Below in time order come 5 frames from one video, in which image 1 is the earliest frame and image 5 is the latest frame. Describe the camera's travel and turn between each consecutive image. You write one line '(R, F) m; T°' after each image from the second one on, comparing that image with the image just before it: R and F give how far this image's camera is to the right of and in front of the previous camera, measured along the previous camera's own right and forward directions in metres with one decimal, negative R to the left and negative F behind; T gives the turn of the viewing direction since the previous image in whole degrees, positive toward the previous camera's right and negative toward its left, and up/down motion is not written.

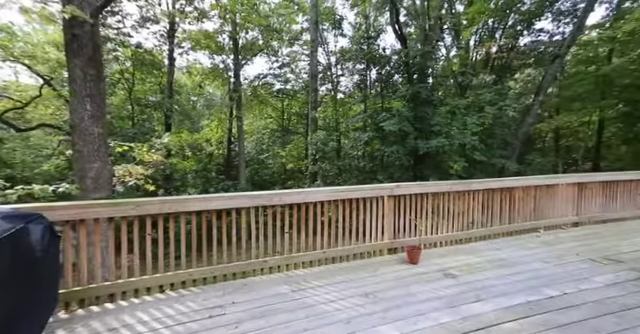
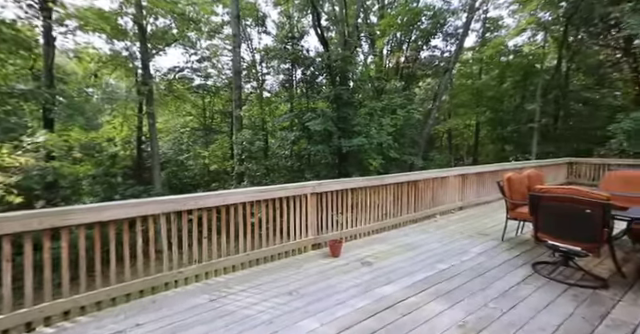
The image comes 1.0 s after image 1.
(-0.7, +0.1) m; +18°
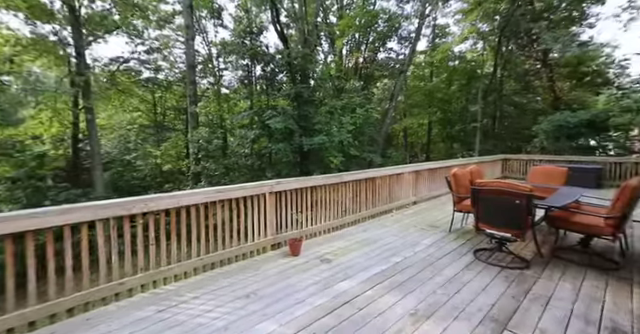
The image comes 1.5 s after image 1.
(-0.3, +0.1) m; +9°
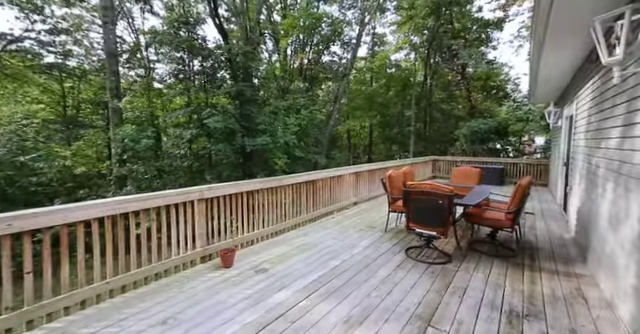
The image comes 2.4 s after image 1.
(0.0, +0.1) m; +10°
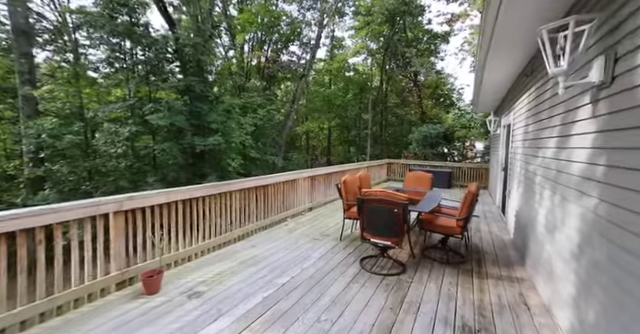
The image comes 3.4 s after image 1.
(+0.1, +0.3) m; +8°
